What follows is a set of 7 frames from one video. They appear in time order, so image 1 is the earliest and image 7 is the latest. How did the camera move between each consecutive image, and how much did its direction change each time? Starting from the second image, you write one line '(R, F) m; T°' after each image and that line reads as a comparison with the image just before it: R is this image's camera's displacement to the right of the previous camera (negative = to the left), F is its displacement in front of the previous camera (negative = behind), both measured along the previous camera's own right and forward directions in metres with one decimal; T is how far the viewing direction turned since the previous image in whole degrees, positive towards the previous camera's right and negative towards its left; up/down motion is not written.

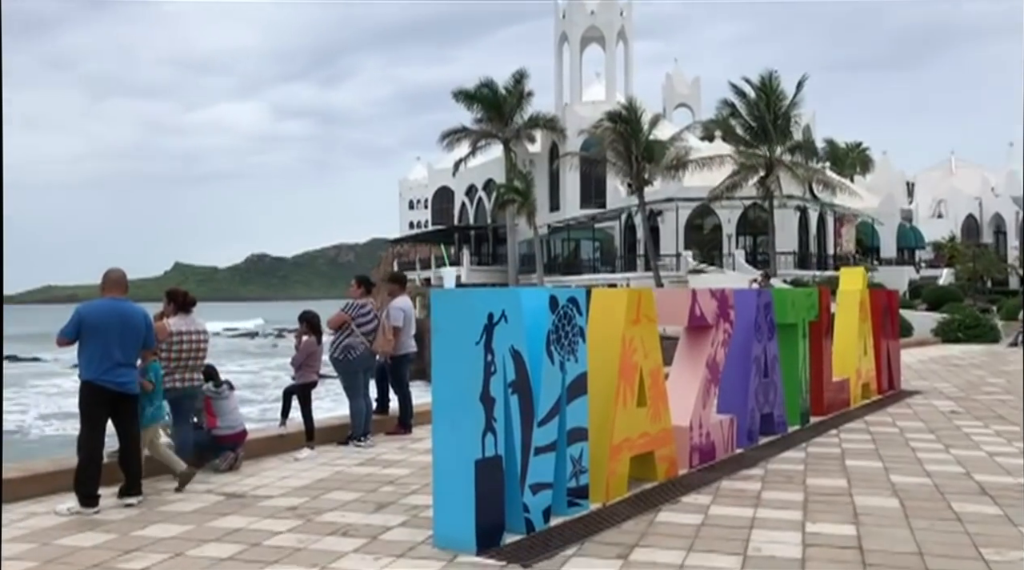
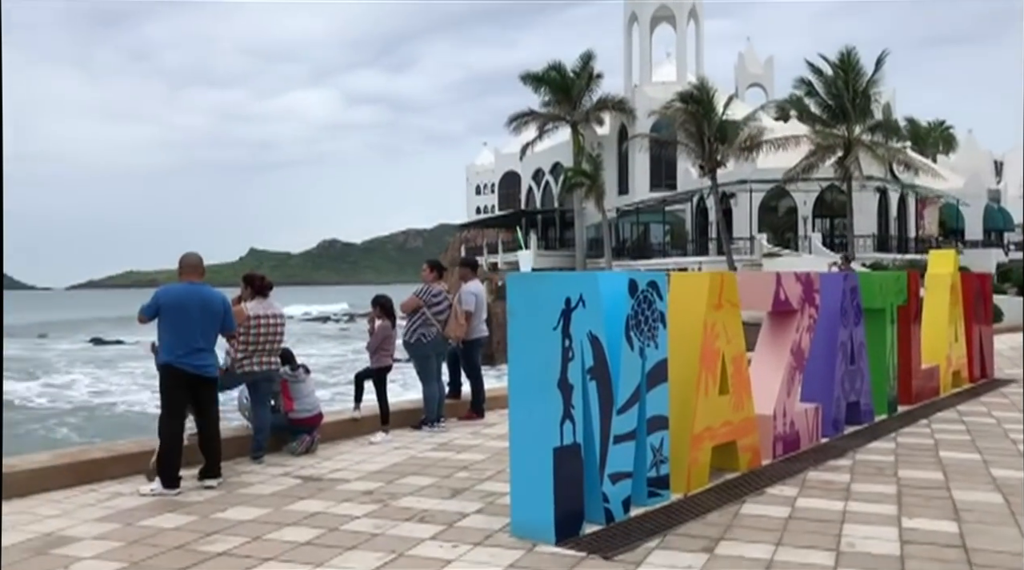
(-0.1, +0.1) m; -4°
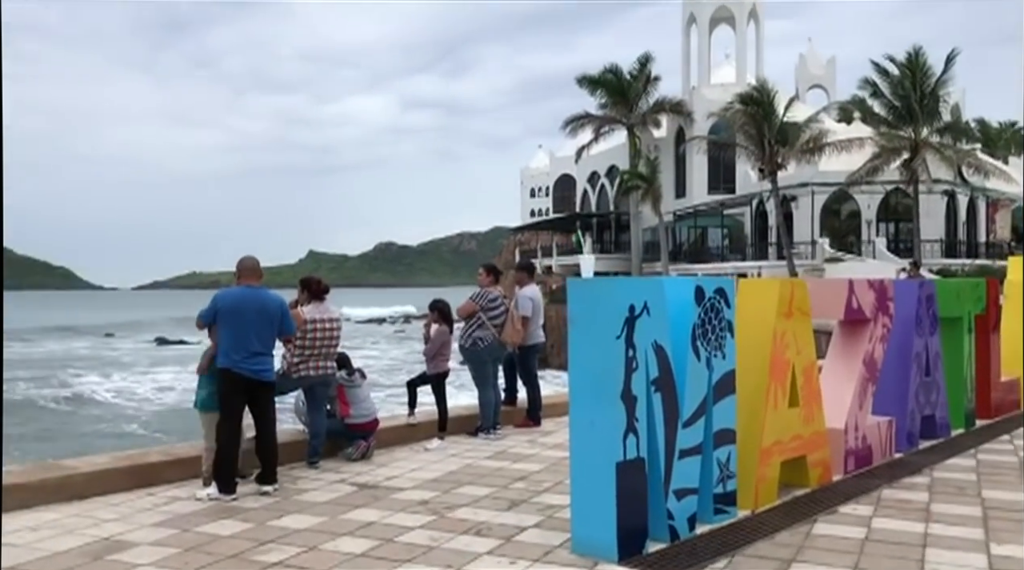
(0.0, +0.2) m; -3°
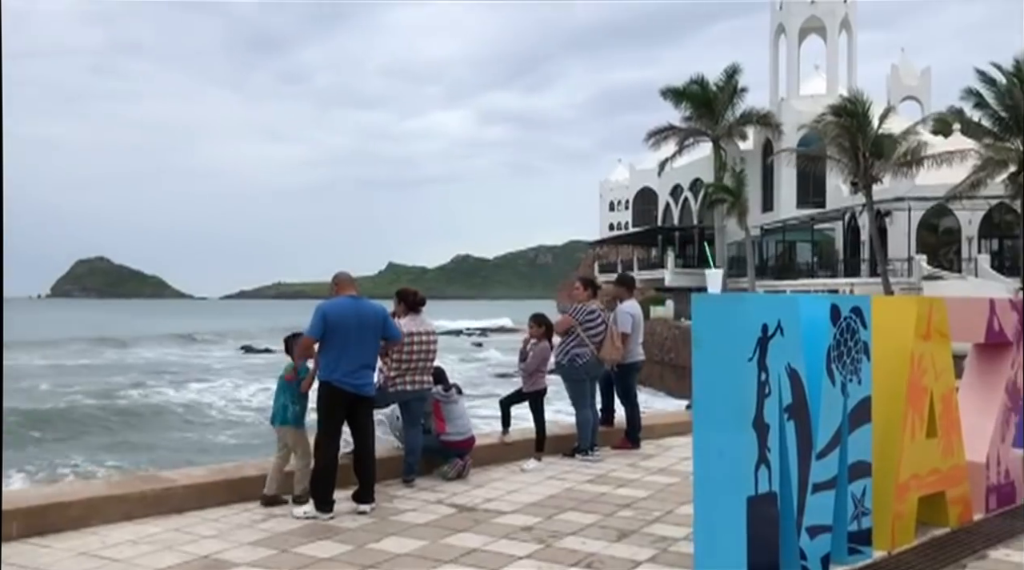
(-0.2, +0.3) m; -5°
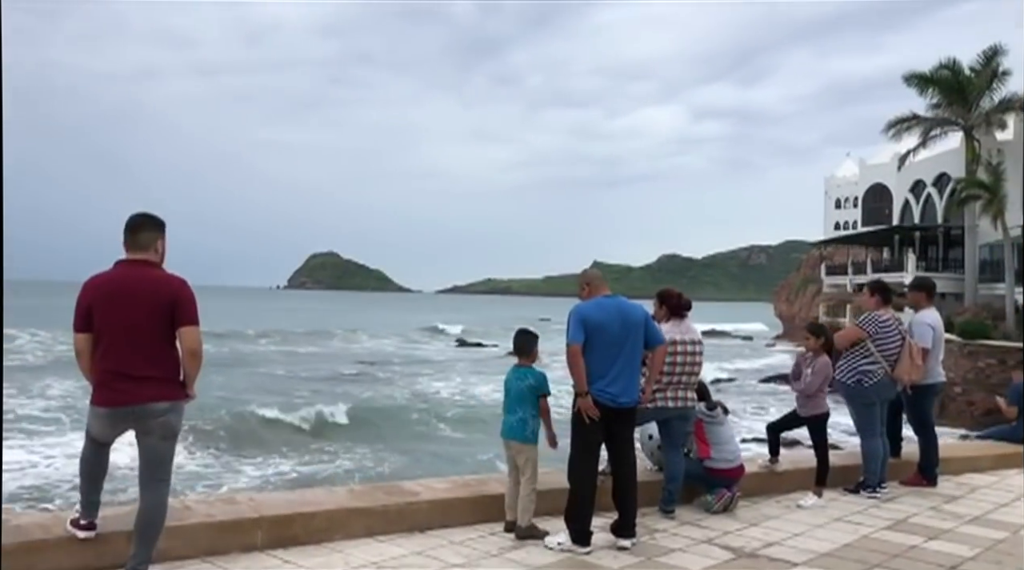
(-0.5, +0.9) m; -13°
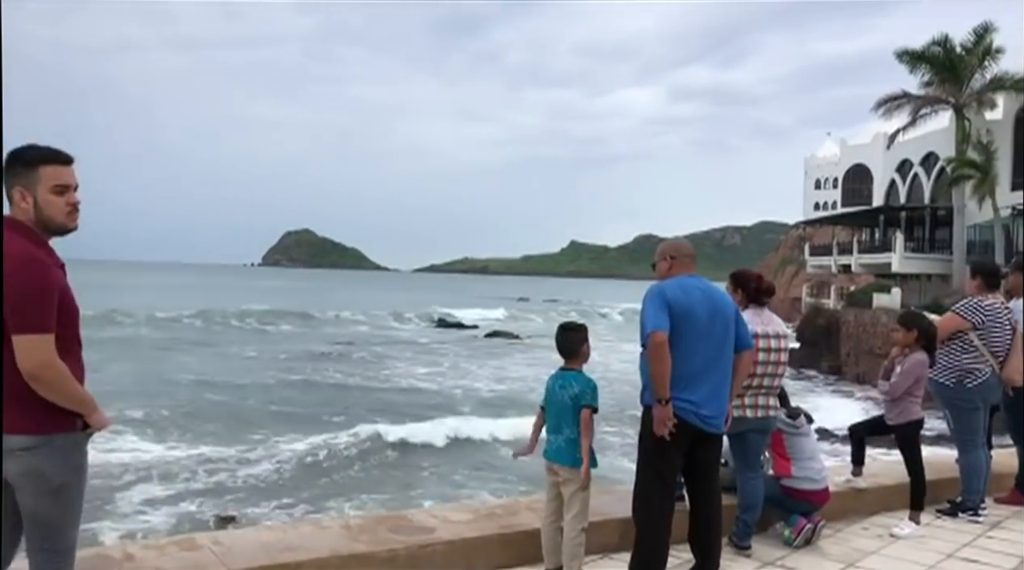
(-0.4, +1.4) m; +2°
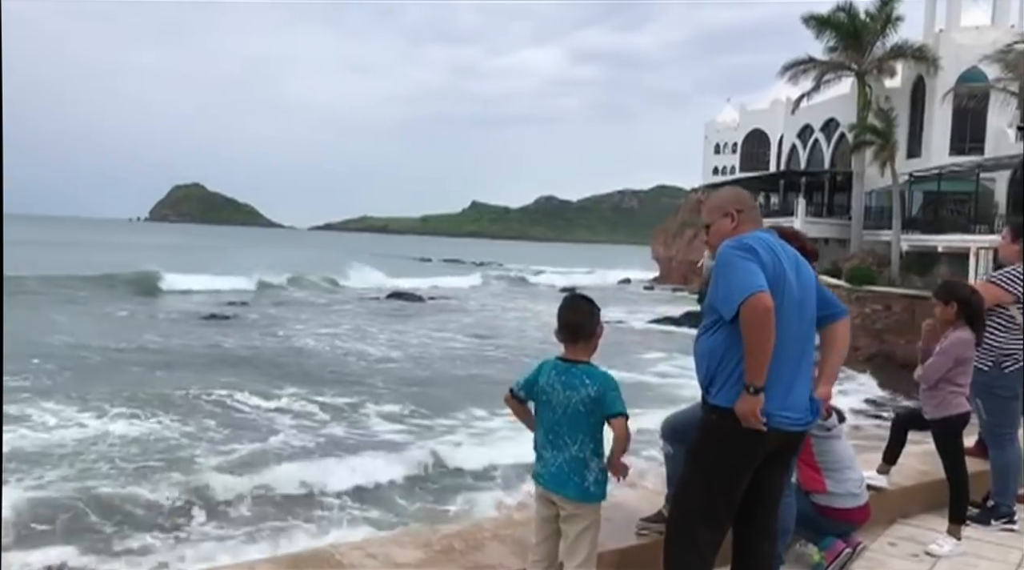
(-0.3, +1.4) m; +6°
